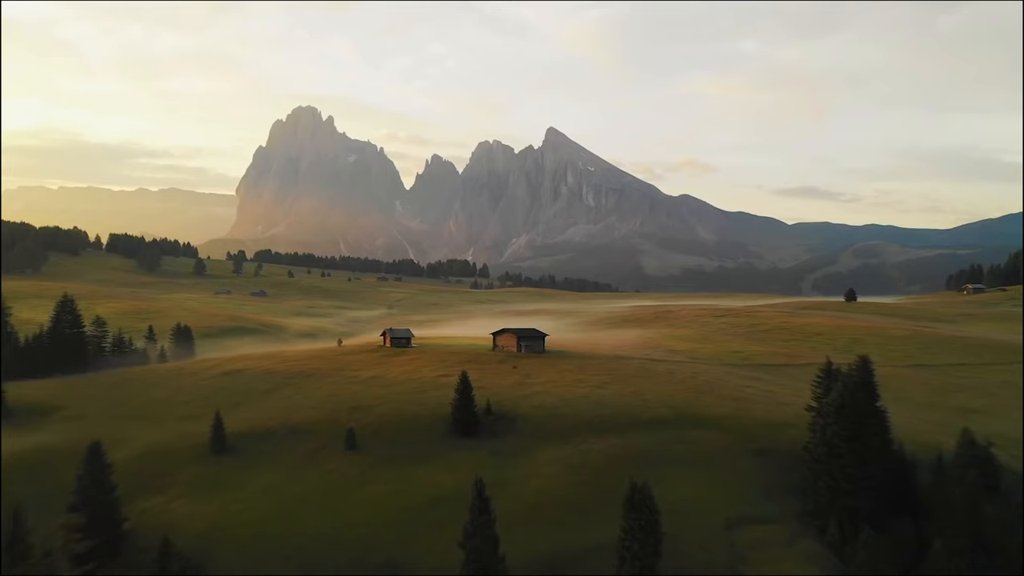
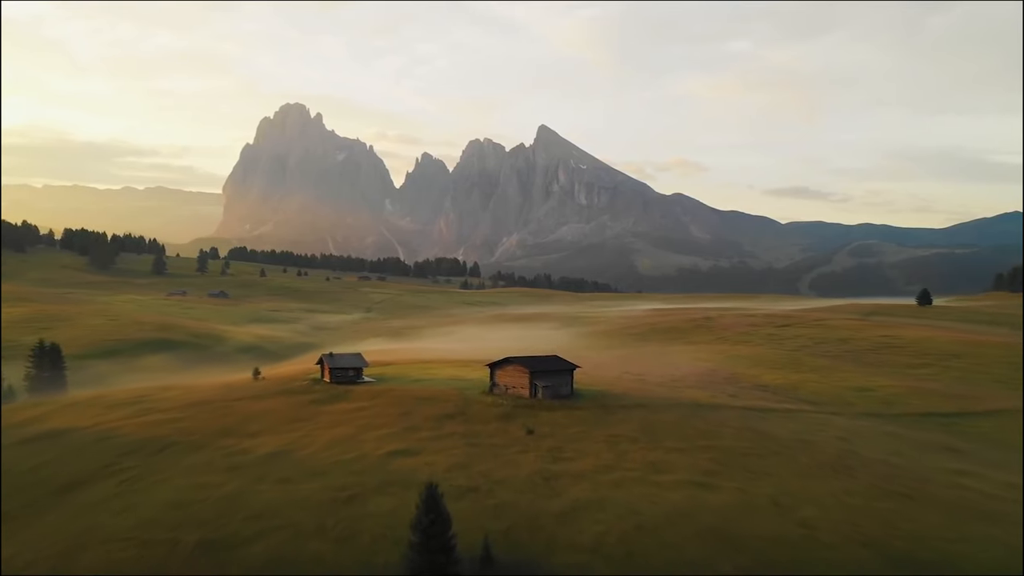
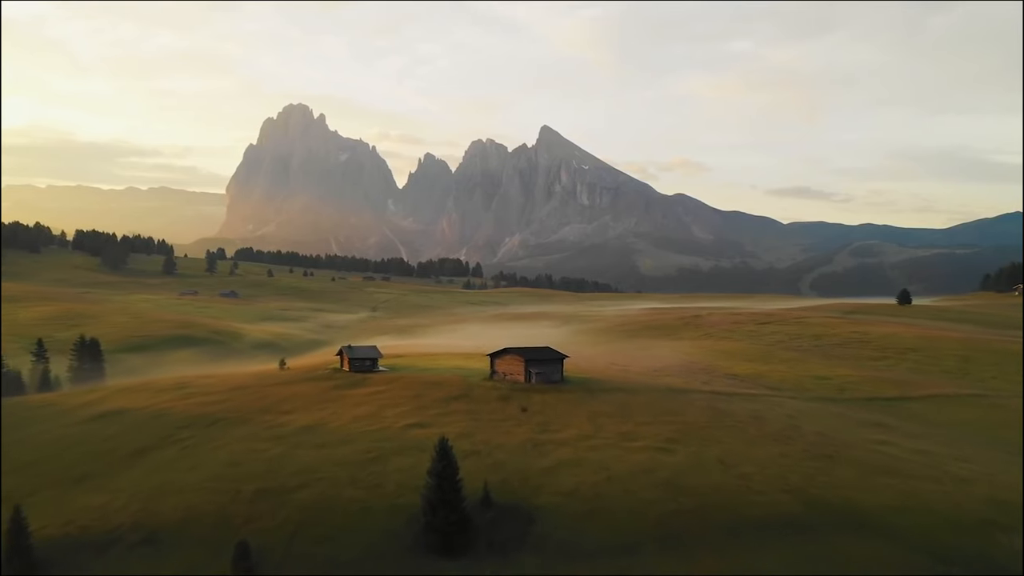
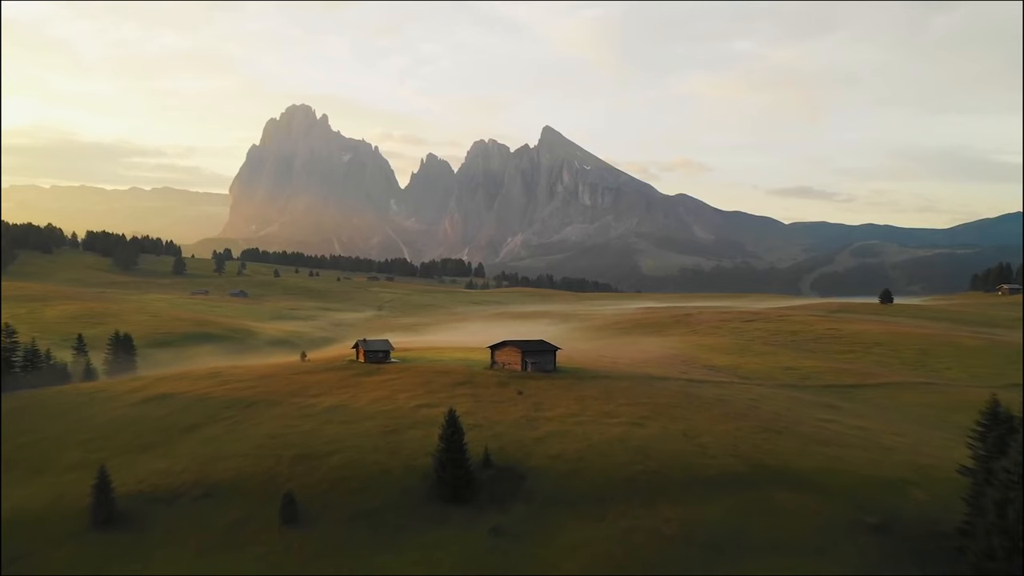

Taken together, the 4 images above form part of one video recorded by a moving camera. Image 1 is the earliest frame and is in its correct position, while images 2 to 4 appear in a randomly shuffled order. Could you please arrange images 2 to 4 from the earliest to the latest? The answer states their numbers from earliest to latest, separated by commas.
4, 3, 2
